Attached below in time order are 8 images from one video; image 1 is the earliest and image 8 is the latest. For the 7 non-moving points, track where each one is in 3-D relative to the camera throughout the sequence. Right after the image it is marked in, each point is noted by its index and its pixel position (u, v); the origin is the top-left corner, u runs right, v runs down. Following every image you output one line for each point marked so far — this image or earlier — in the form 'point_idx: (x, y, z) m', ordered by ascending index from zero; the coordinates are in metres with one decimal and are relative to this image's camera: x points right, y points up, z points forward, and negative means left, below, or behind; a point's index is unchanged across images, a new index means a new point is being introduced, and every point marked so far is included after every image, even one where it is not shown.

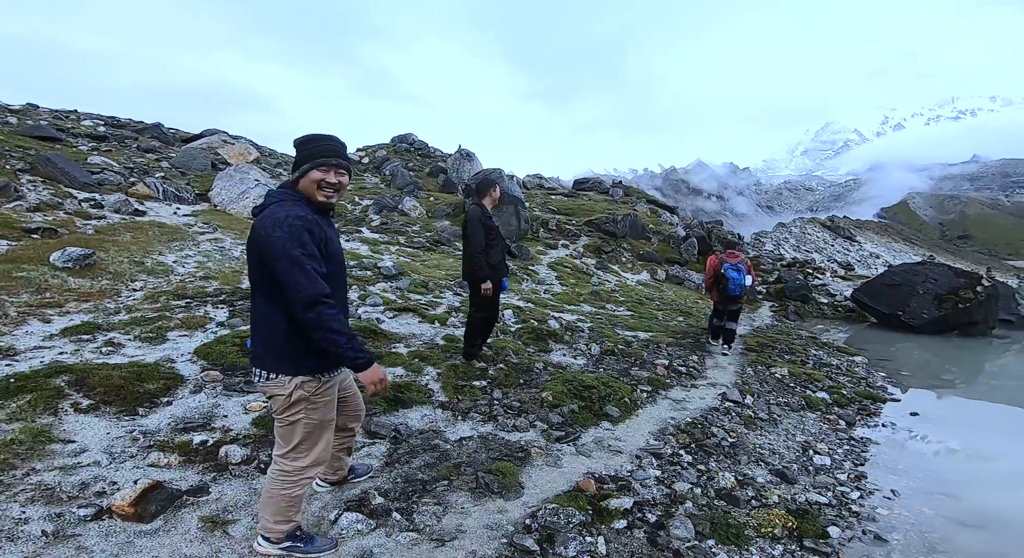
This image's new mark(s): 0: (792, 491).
0: (+3.5, -2.8, +6.3) m
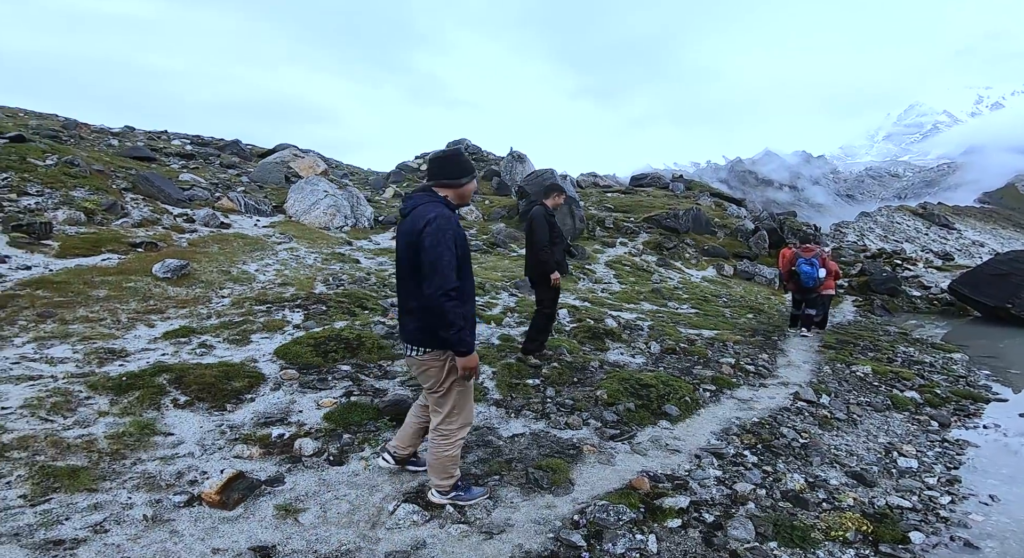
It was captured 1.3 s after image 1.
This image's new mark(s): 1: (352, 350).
0: (+4.1, -2.6, +5.9) m
1: (-3.2, -1.4, +10.0) m
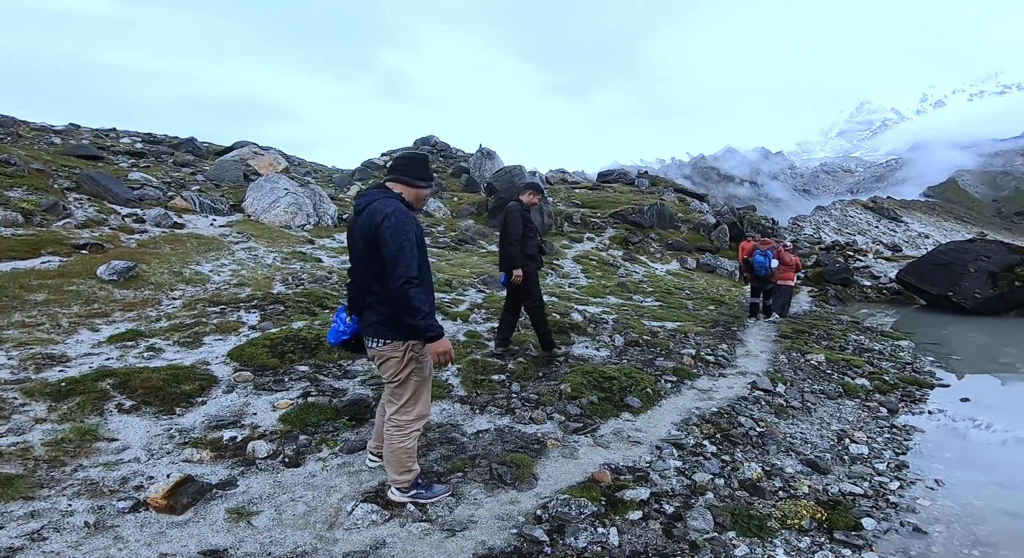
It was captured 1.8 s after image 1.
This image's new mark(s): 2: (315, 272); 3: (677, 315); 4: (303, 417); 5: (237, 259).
0: (+3.7, -2.5, +6.1) m
1: (-3.9, -1.4, +9.7) m
2: (-6.4, +0.2, +16.3) m
3: (+4.9, -1.1, +15.1) m
4: (-3.0, -2.0, +7.2) m
5: (-9.2, +0.7, +16.7) m
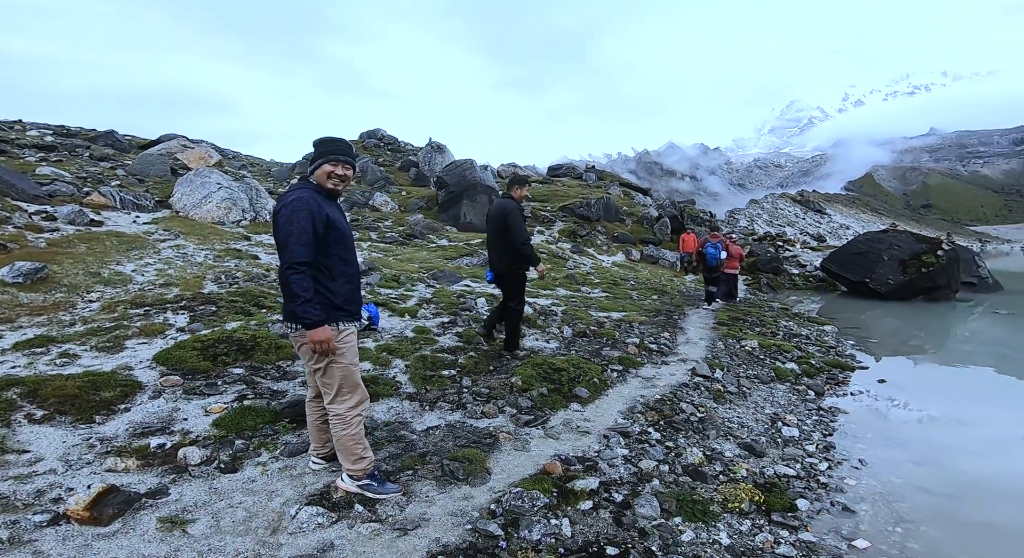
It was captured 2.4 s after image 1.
0: (+3.1, -2.3, +6.3) m
1: (-4.8, -1.3, +9.2) m
2: (-8.0, +0.3, +15.4) m
3: (+3.4, -0.8, +15.4) m
4: (-3.7, -1.9, +6.8) m
5: (-10.8, +0.6, +15.6) m
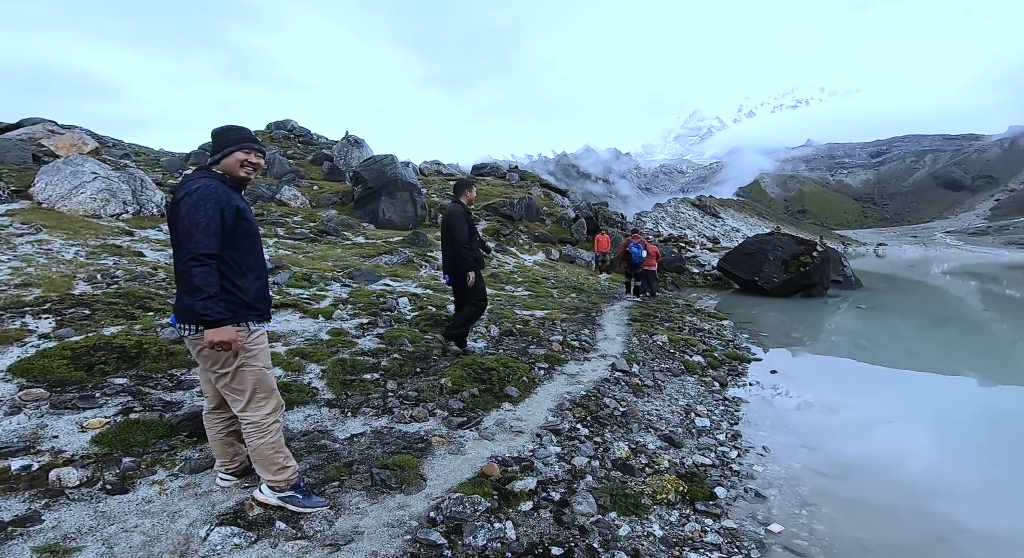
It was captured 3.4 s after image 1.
0: (+2.2, -2.3, +6.7) m
1: (-6.1, -1.3, +8.2) m
2: (-10.2, +0.3, +13.8) m
3: (+1.0, -0.8, +15.8) m
4: (-4.6, -1.9, +6.1) m
5: (-13.1, +0.7, +13.6) m
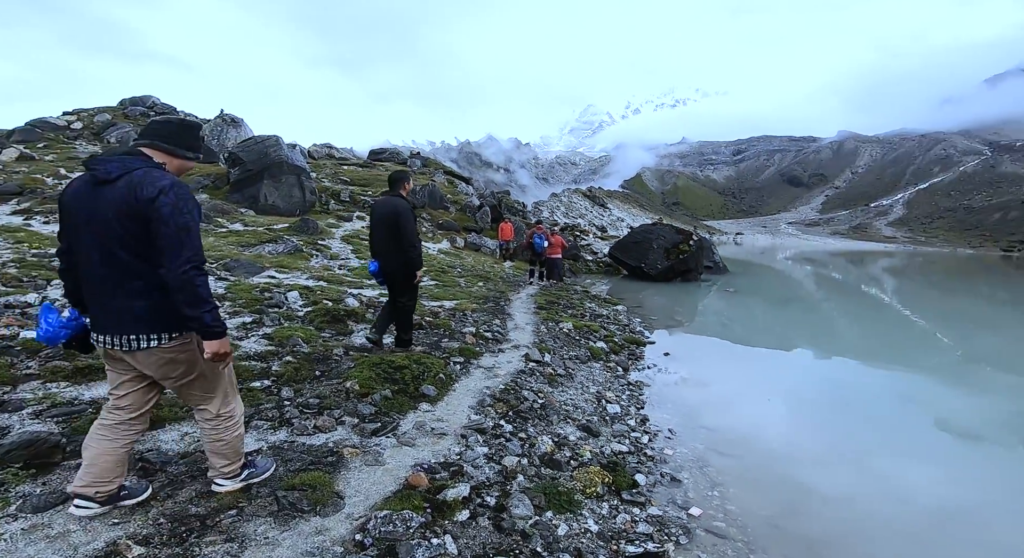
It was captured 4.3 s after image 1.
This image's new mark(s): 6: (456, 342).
0: (+1.2, -2.2, +6.8) m
1: (-7.3, -1.3, +6.6) m
2: (-12.5, +0.4, +11.2) m
3: (-1.9, -0.5, +15.4) m
4: (-5.3, -1.9, +4.8) m
5: (-15.2, +0.7, +10.3) m
6: (-1.1, -1.2, +9.9) m
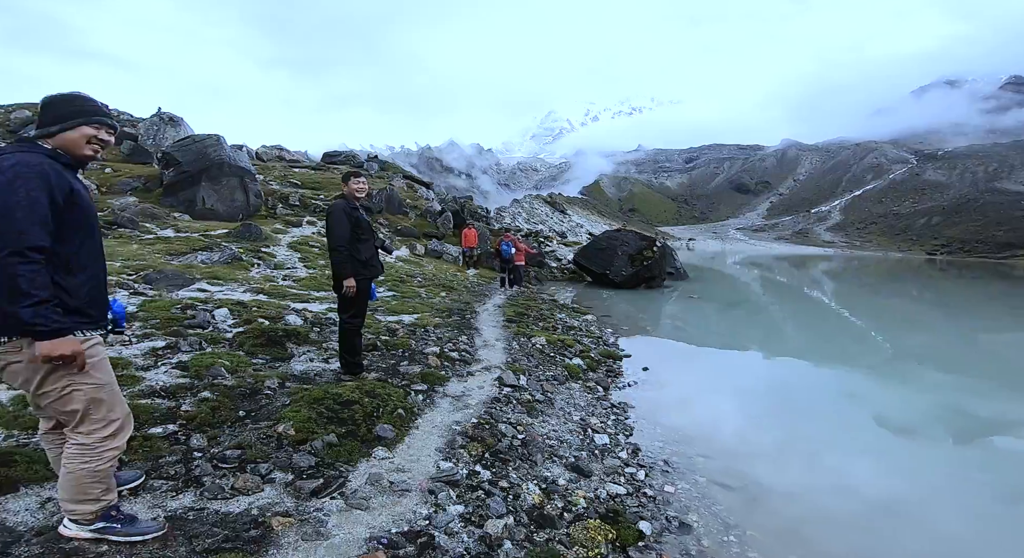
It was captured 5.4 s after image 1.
0: (+0.9, -2.3, +5.8) m
1: (-7.5, -1.5, +4.9) m
2: (-13.1, 0.0, +9.2) m
3: (-2.8, -0.8, +14.1) m
4: (-5.4, -2.1, +3.3) m
5: (-15.7, +0.3, +8.1) m
6: (-1.6, -1.4, +8.7) m
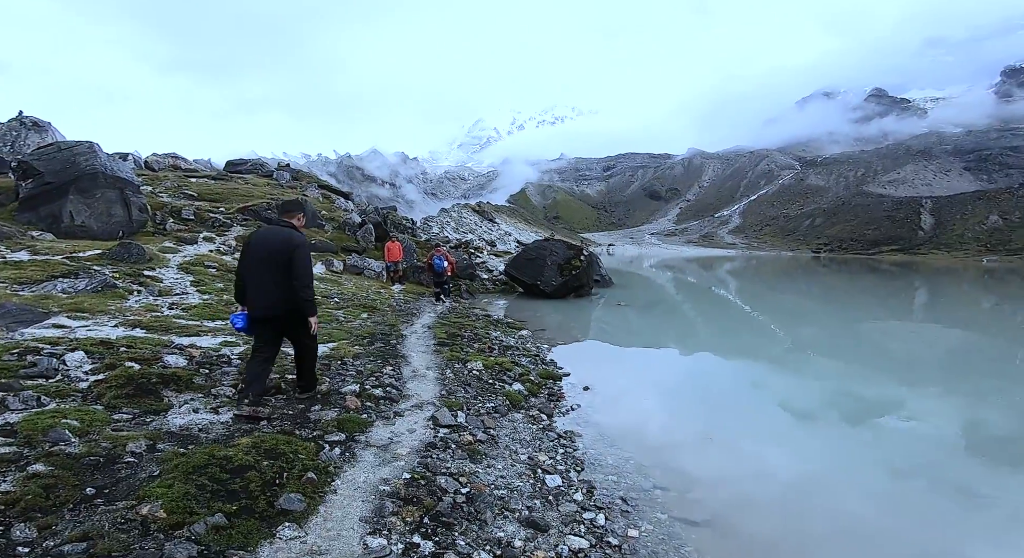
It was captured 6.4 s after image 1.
0: (+0.4, -2.5, +5.0) m
1: (-7.9, -2.0, +2.9) m
2: (-14.1, -0.8, +6.4) m
3: (-4.5, -1.2, +12.7) m
4: (-5.6, -2.5, +1.6) m
5: (-16.5, -0.6, +4.9) m
6: (-2.6, -1.7, +7.5) m
